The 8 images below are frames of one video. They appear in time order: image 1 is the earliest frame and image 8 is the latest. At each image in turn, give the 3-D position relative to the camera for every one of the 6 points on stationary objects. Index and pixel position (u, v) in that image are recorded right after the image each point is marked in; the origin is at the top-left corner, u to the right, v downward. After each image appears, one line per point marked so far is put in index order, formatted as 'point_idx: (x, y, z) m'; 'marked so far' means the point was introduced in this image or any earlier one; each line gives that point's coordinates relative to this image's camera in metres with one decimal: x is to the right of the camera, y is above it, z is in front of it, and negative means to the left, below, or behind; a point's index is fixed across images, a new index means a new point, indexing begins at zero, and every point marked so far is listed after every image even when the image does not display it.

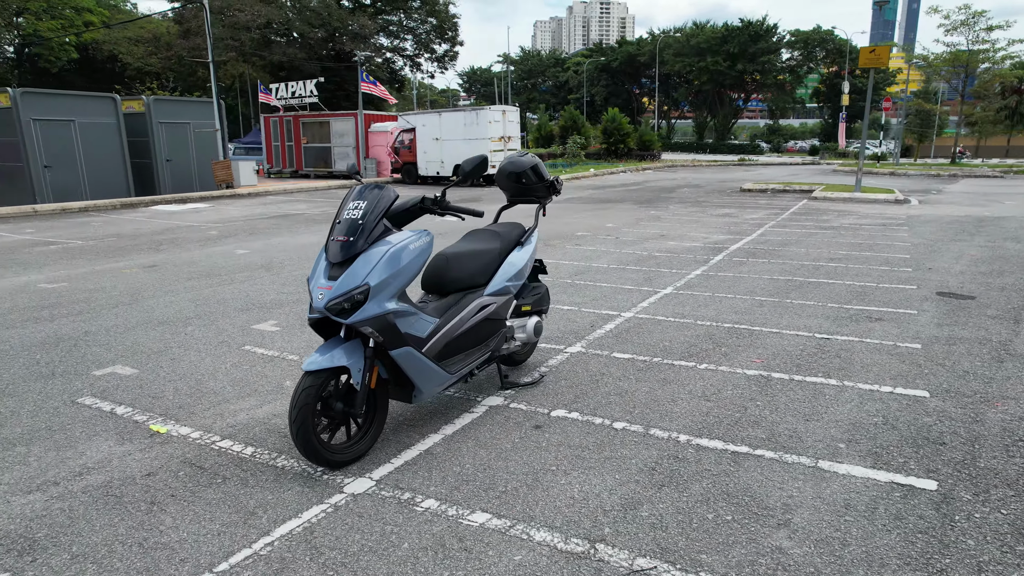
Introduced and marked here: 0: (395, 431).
0: (-0.7, -0.9, +4.0) m
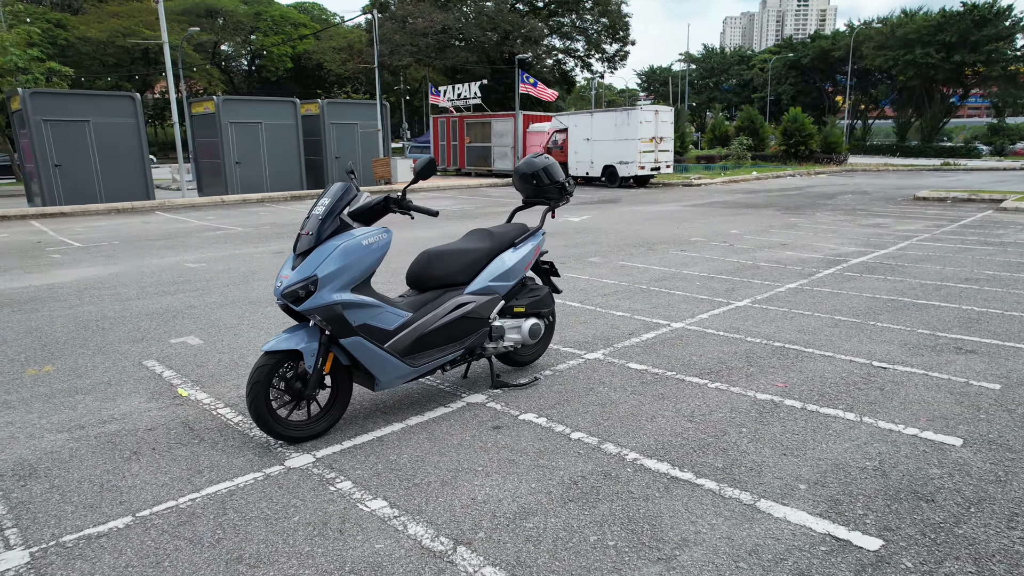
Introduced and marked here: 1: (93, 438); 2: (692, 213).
0: (-0.9, -0.8, +4.2) m
1: (-2.5, -0.9, +3.9) m
2: (+4.6, +1.9, +16.6) m
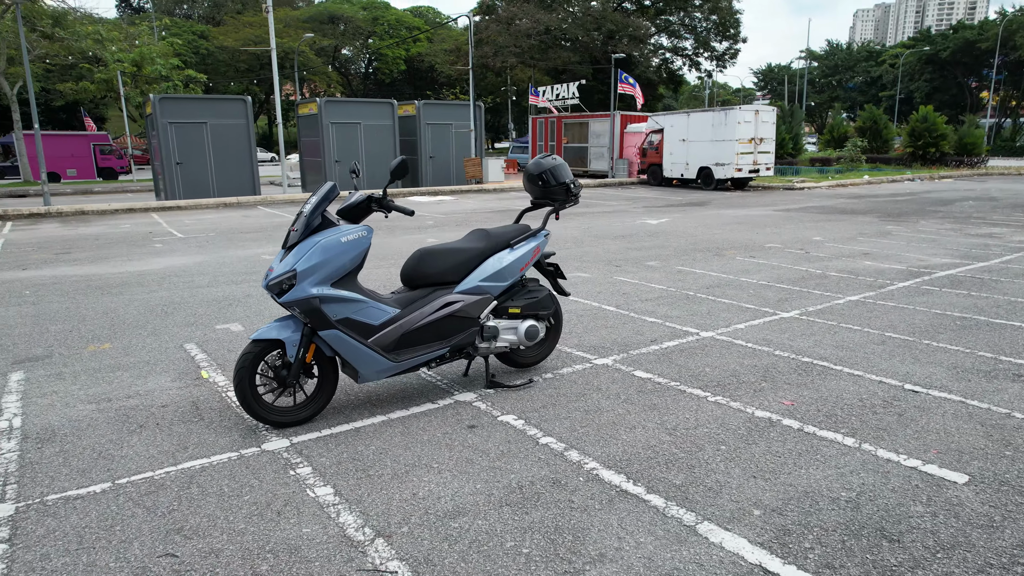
0: (-1.0, -0.8, +4.3) m
1: (-2.7, -0.8, +4.3) m
2: (+6.5, +1.7, +15.7) m
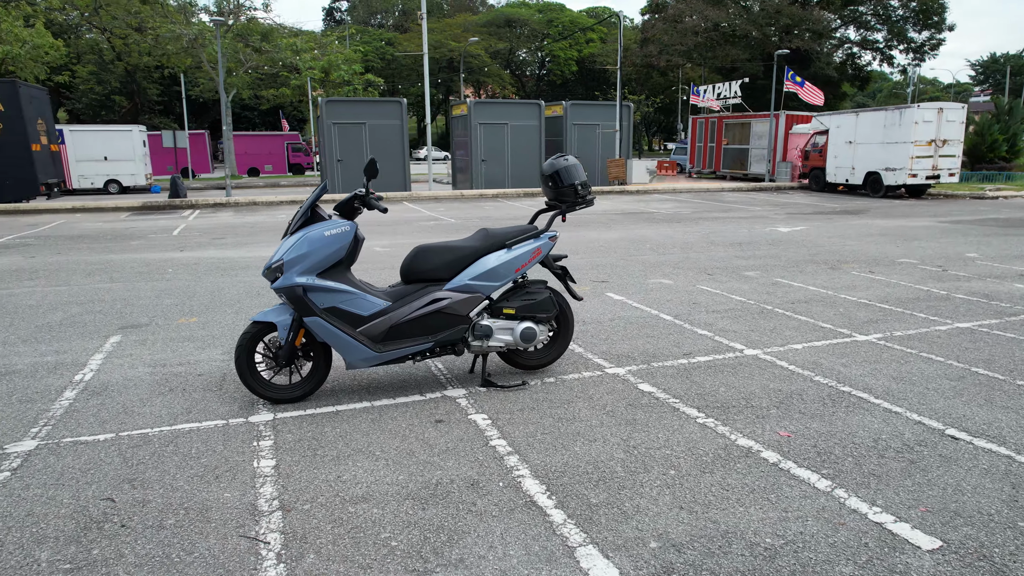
0: (-1.1, -0.7, +4.6) m
1: (-2.7, -0.7, +5.0) m
2: (+9.1, +1.2, +13.7) m
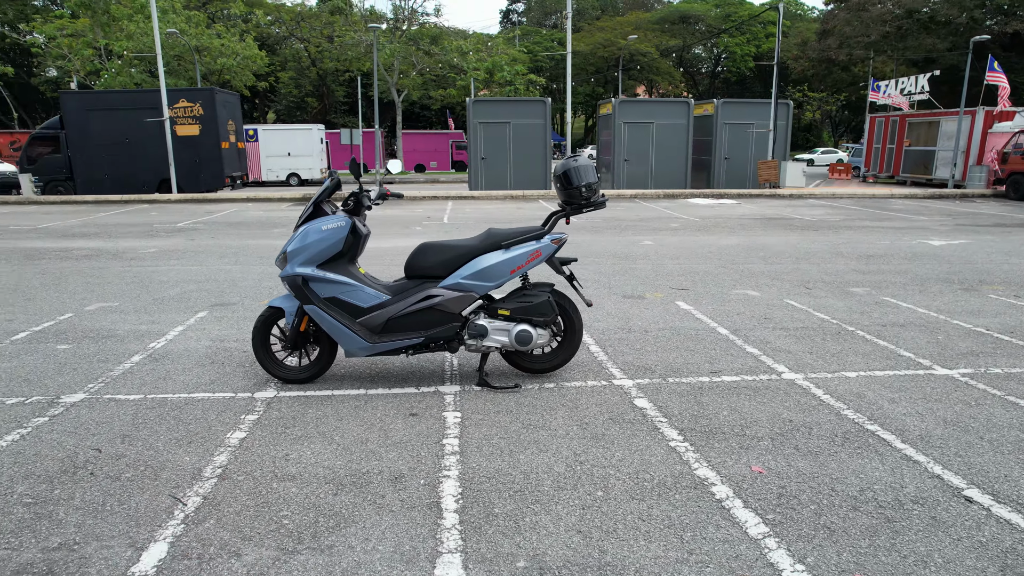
0: (-1.2, -0.7, +4.9) m
1: (-2.6, -0.5, +5.6) m
2: (+11.1, +0.6, +11.1) m
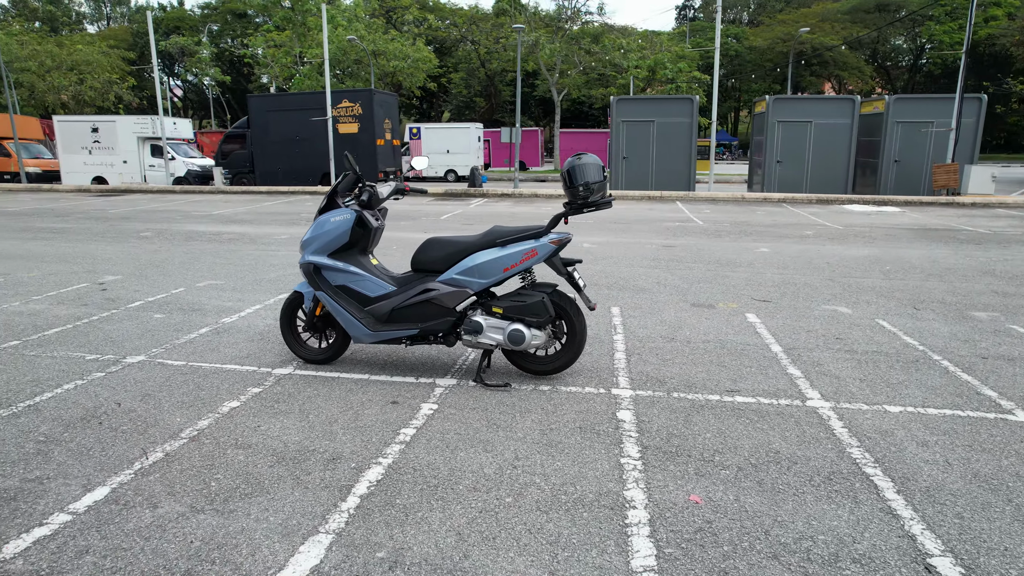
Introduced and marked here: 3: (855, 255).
0: (-1.1, -0.6, +5.1) m
1: (-2.3, -0.4, +6.2) m
2: (+12.4, 0.0, +8.1) m
3: (+5.6, +0.5, +10.6) m
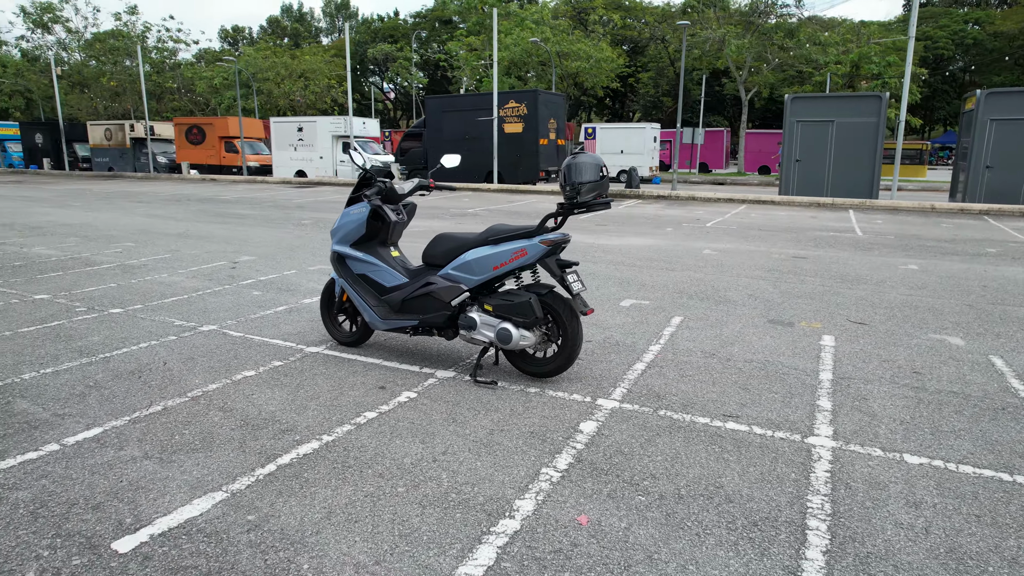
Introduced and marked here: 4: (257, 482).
0: (-1.0, -0.5, +5.4) m
1: (-1.8, -0.2, +6.8) m
2: (+12.8, -0.9, +4.5) m
3: (+7.0, +0.1, +8.8) m
4: (-1.2, -1.0, +3.2) m
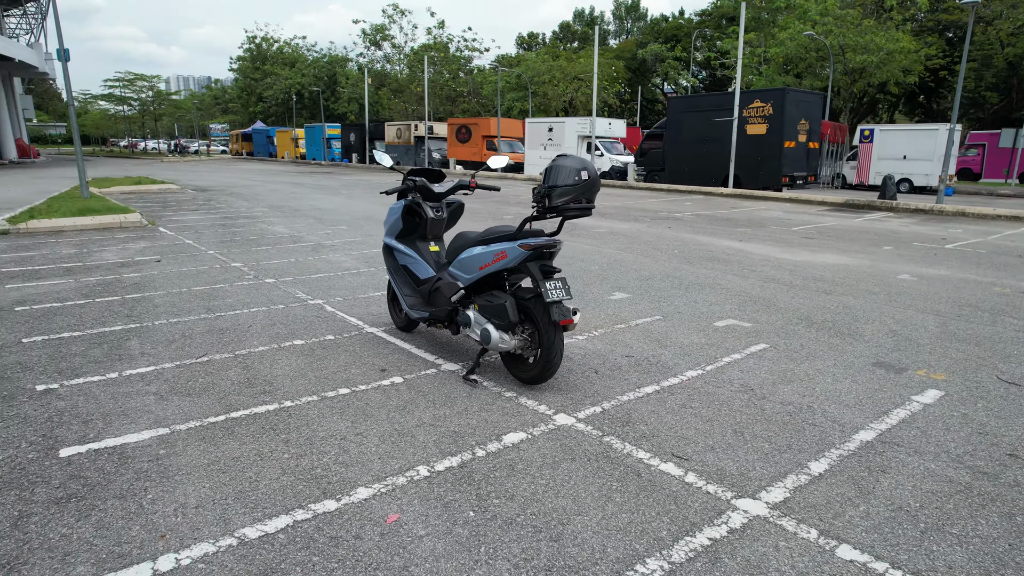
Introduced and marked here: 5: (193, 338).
0: (-0.7, -0.4, +5.7) m
1: (-0.9, -0.1, +7.3) m
2: (+11.5, -2.1, -0.6) m
3: (+8.0, -0.7, +5.6) m
4: (-1.8, -0.8, +3.9) m
5: (-2.7, -0.4, +5.5) m
